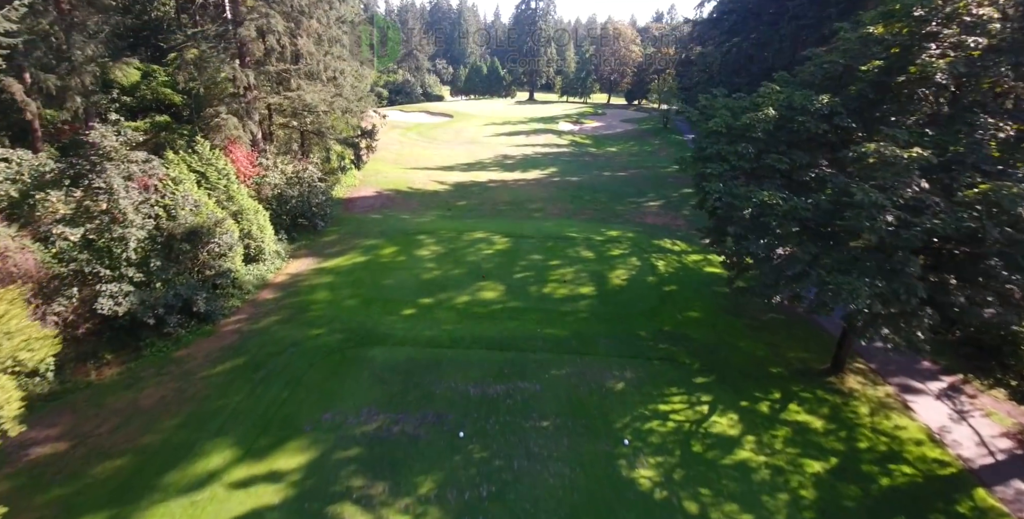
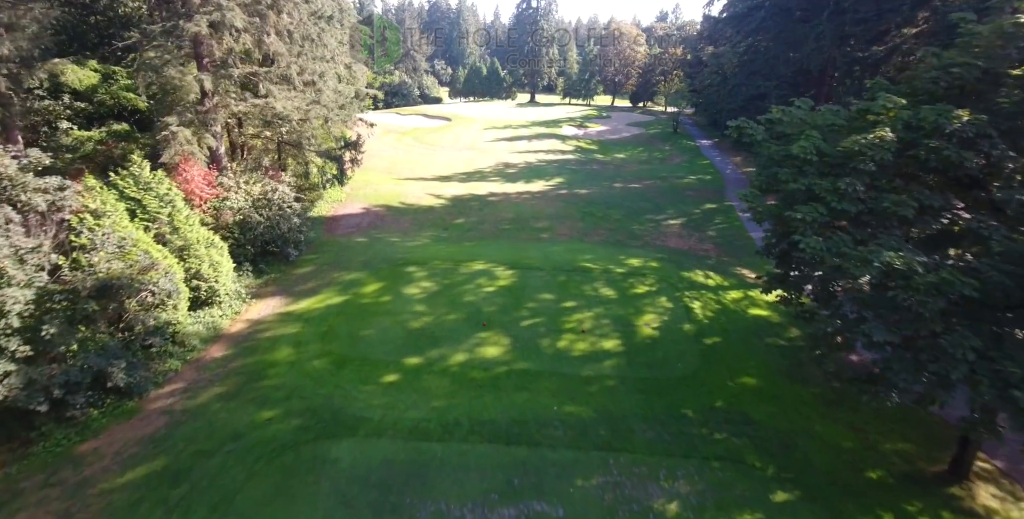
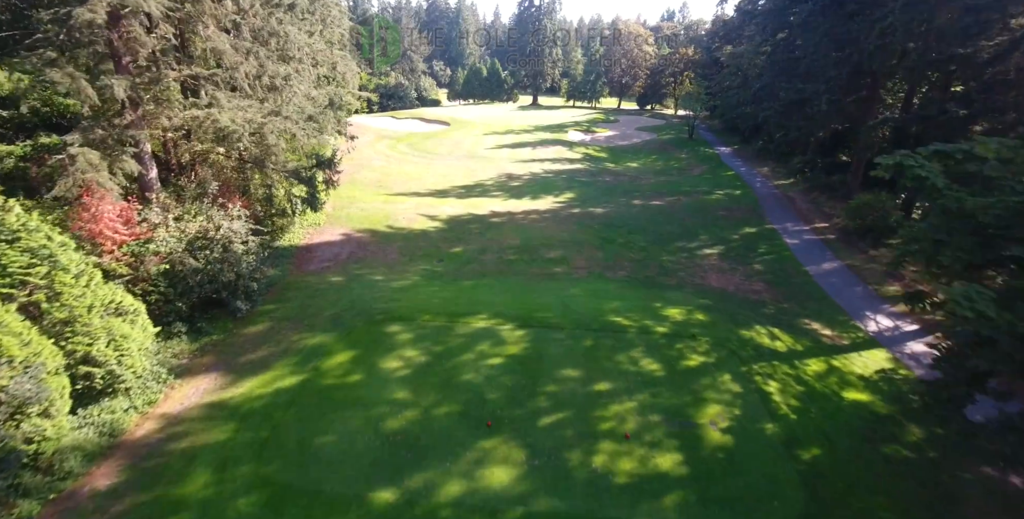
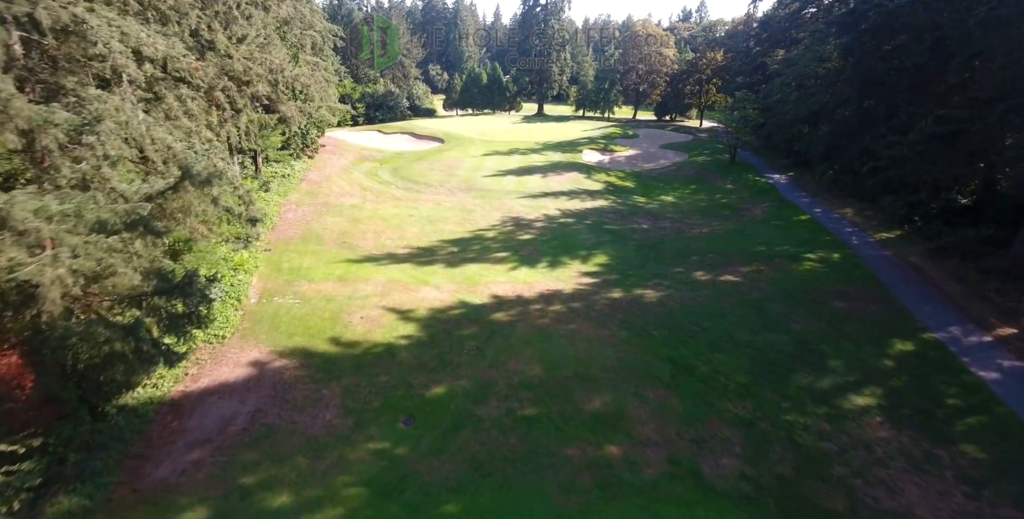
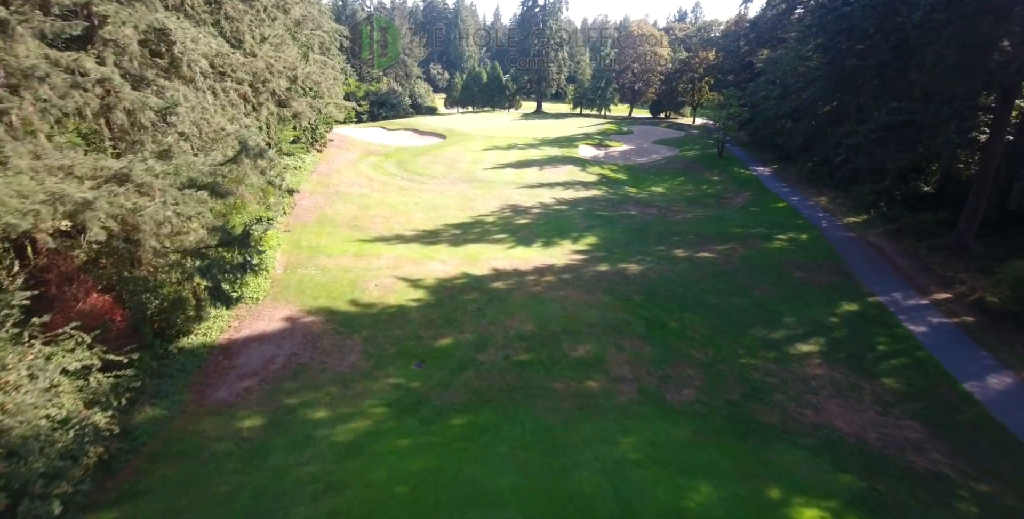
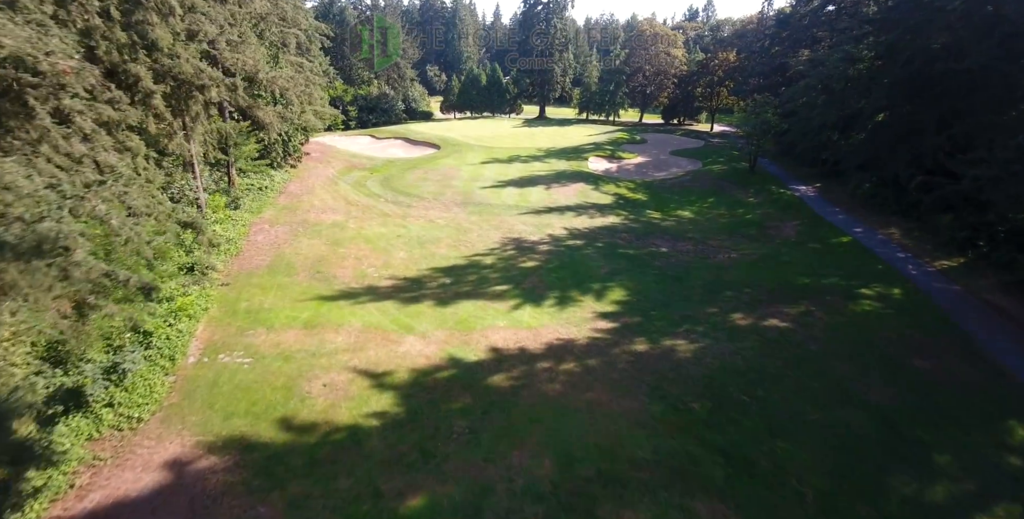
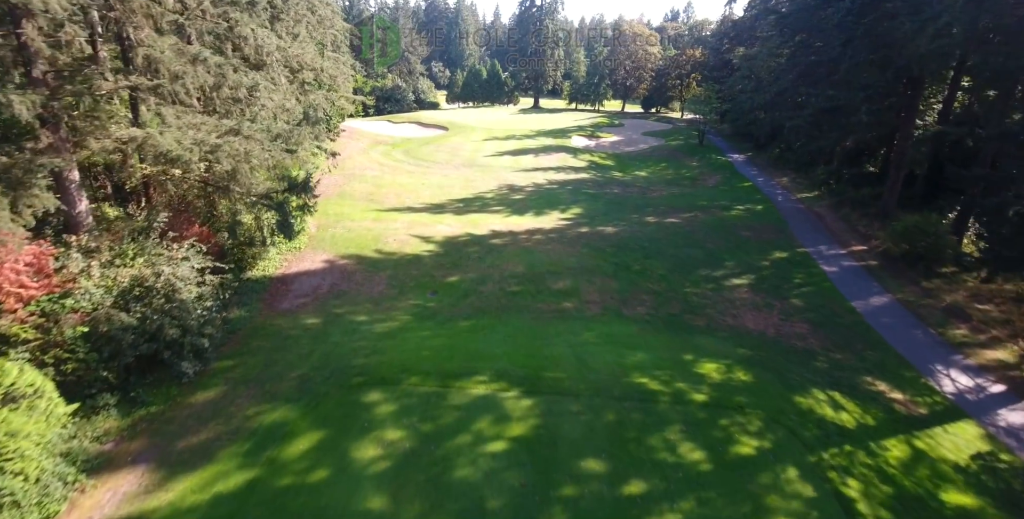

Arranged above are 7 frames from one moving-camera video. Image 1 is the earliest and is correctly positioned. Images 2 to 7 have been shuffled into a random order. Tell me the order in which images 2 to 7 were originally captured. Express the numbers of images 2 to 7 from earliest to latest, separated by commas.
2, 3, 7, 5, 4, 6
